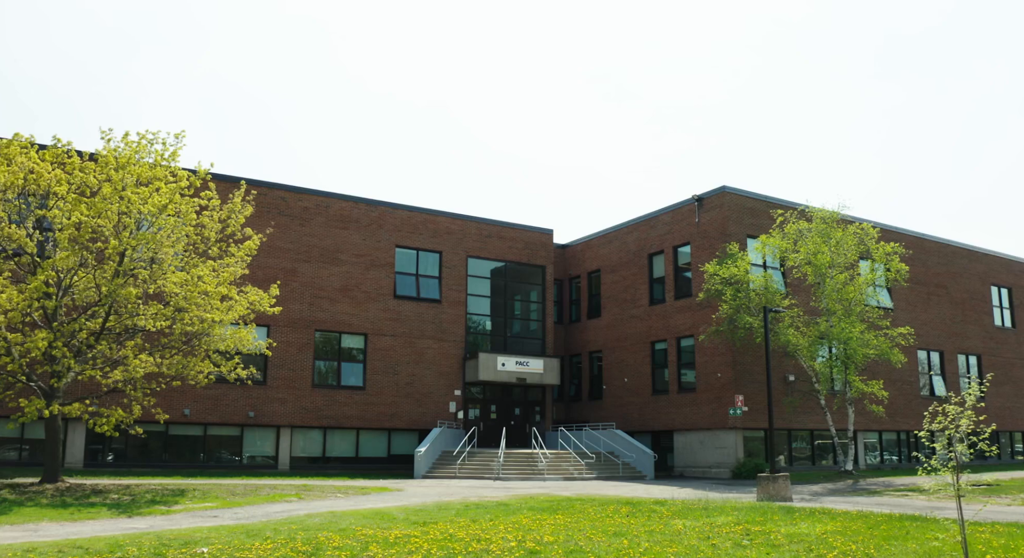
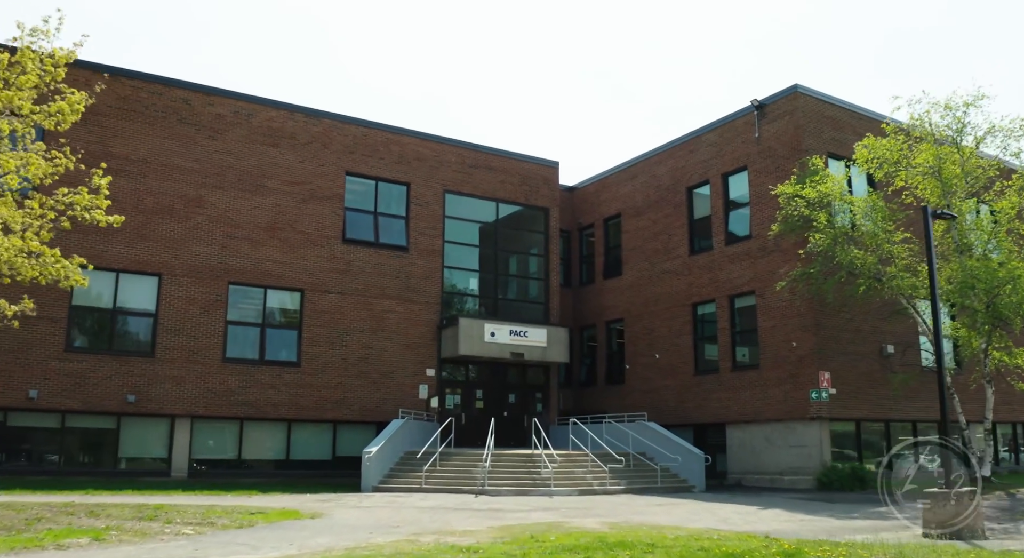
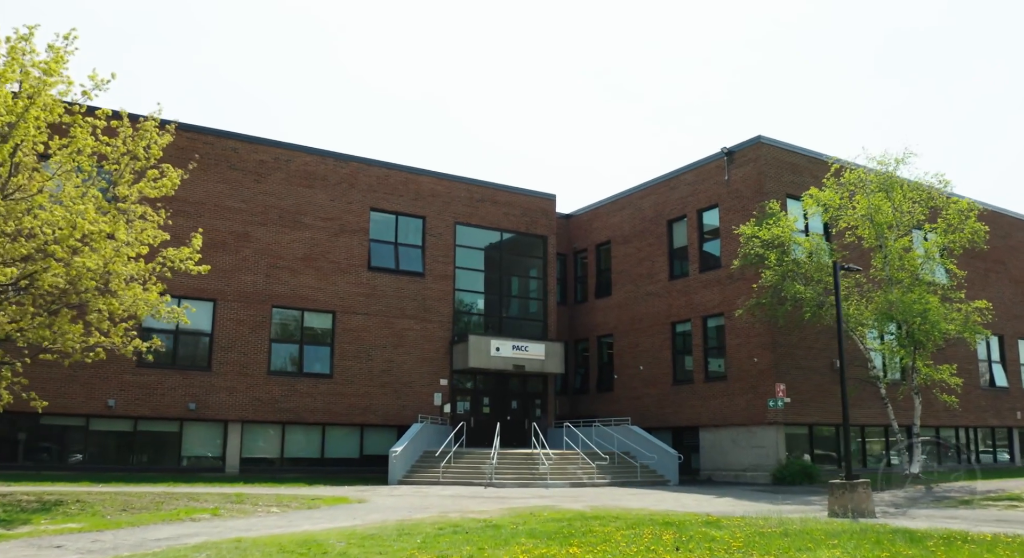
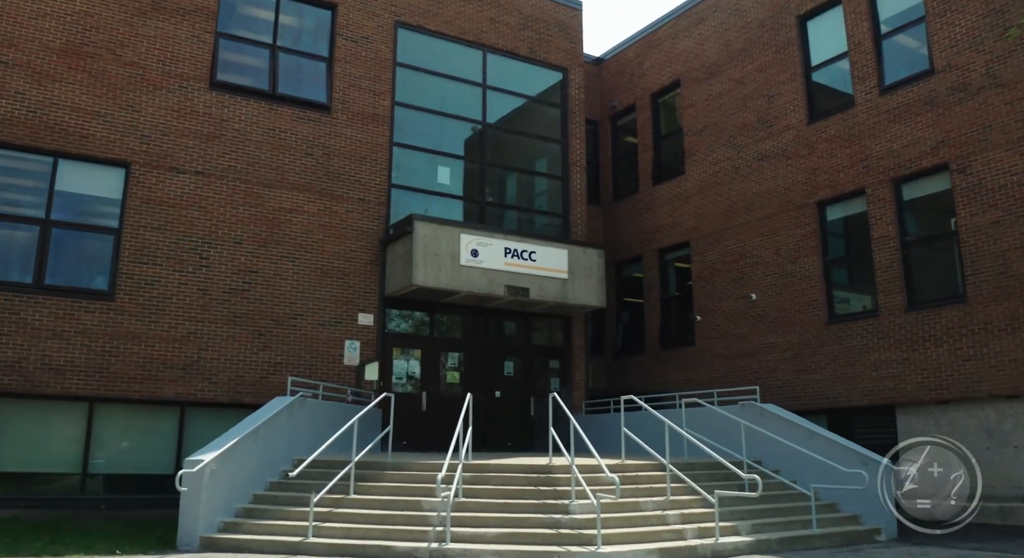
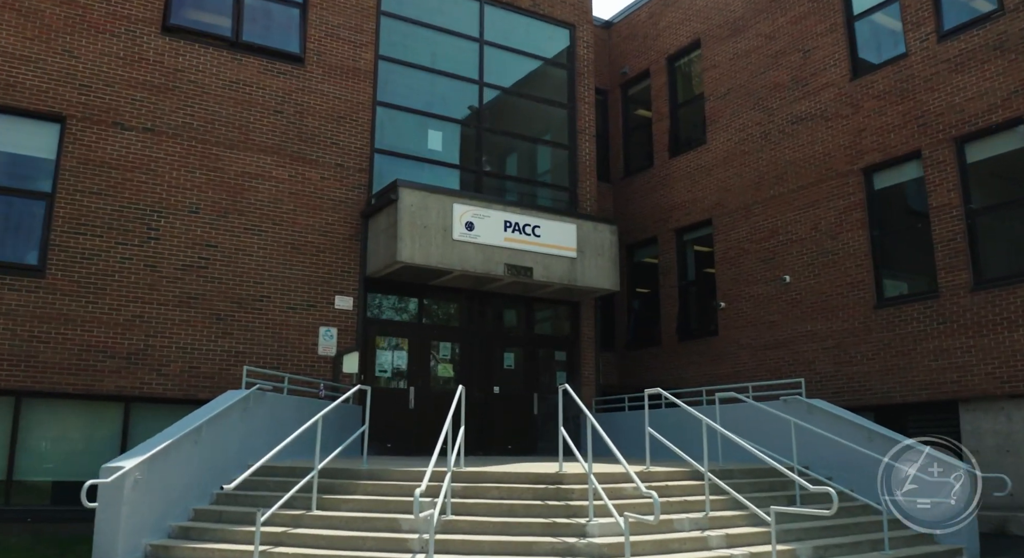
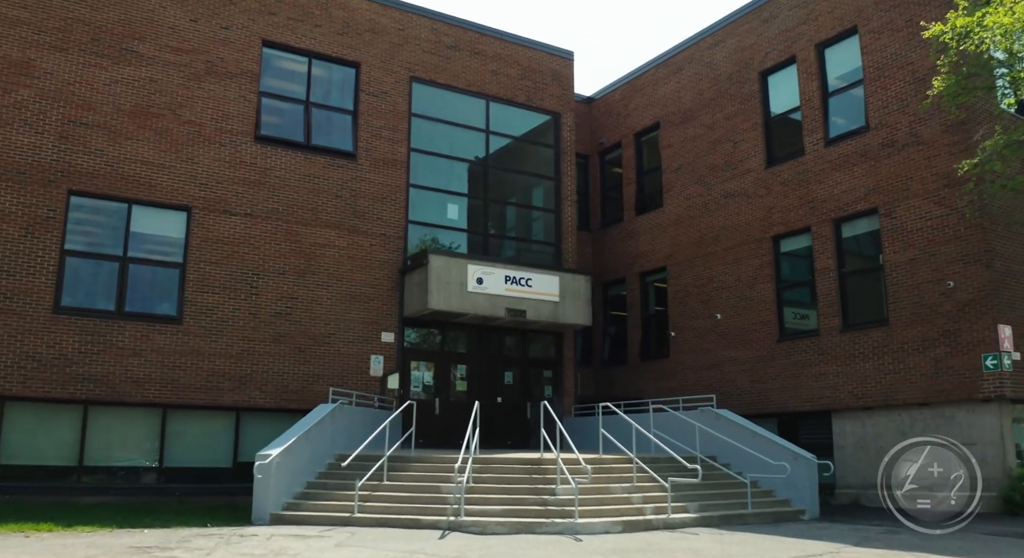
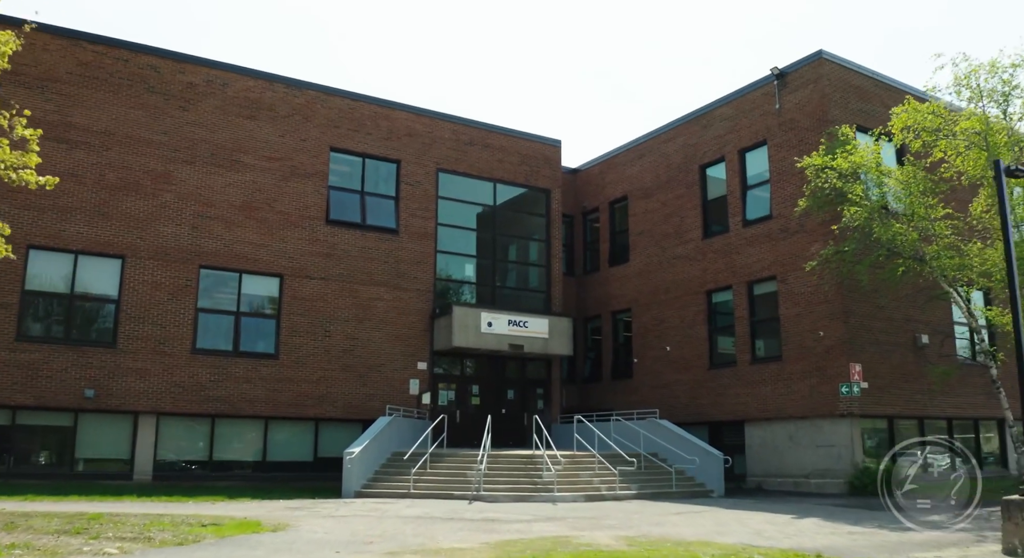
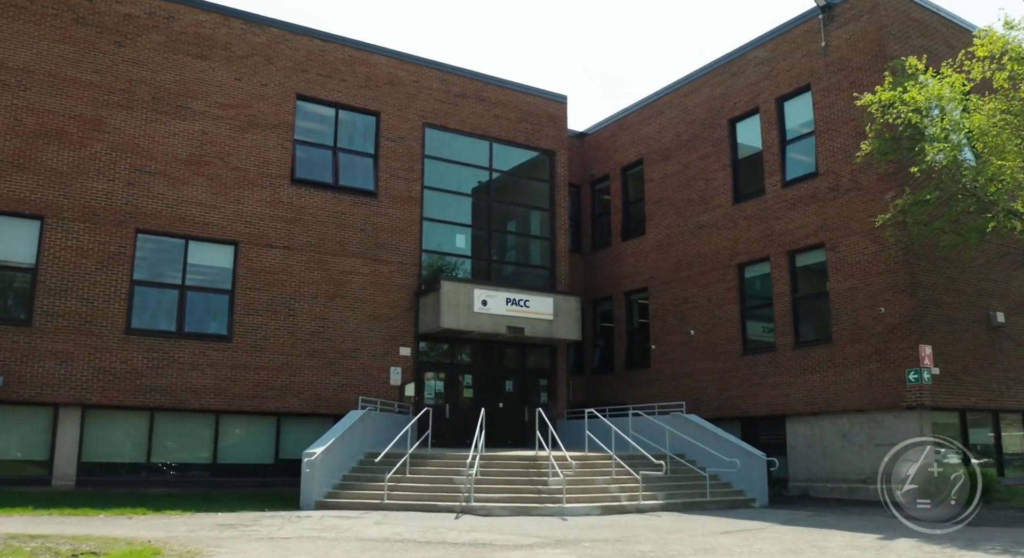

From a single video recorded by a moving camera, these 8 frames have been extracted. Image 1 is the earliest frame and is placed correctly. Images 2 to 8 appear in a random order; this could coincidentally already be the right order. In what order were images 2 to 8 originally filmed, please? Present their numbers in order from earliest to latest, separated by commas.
3, 2, 7, 8, 6, 4, 5
